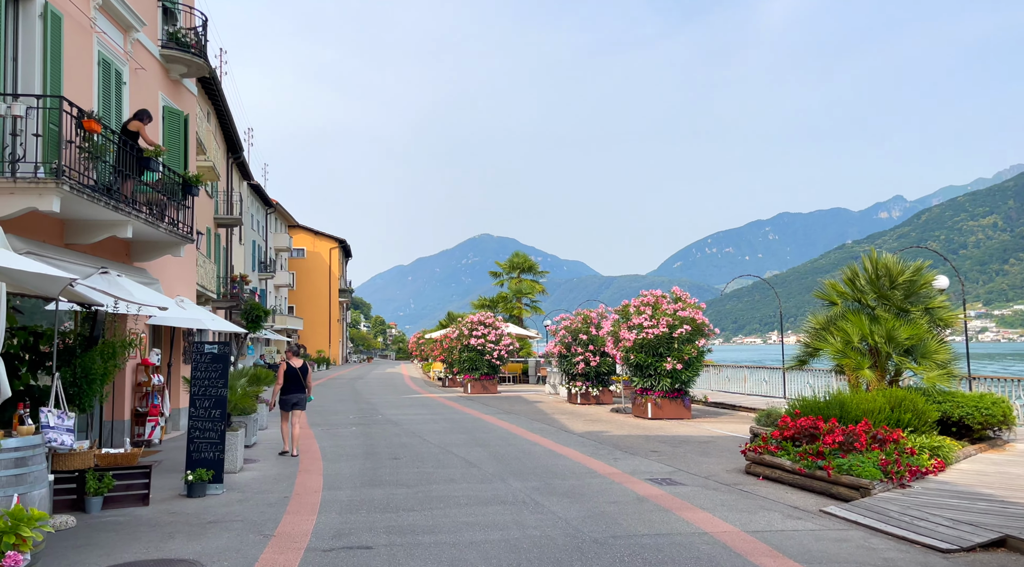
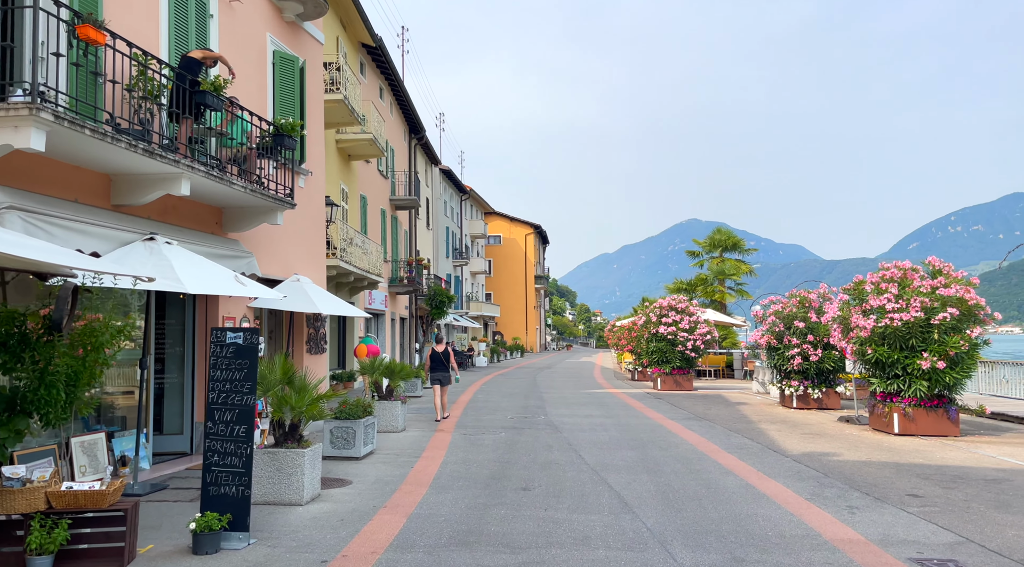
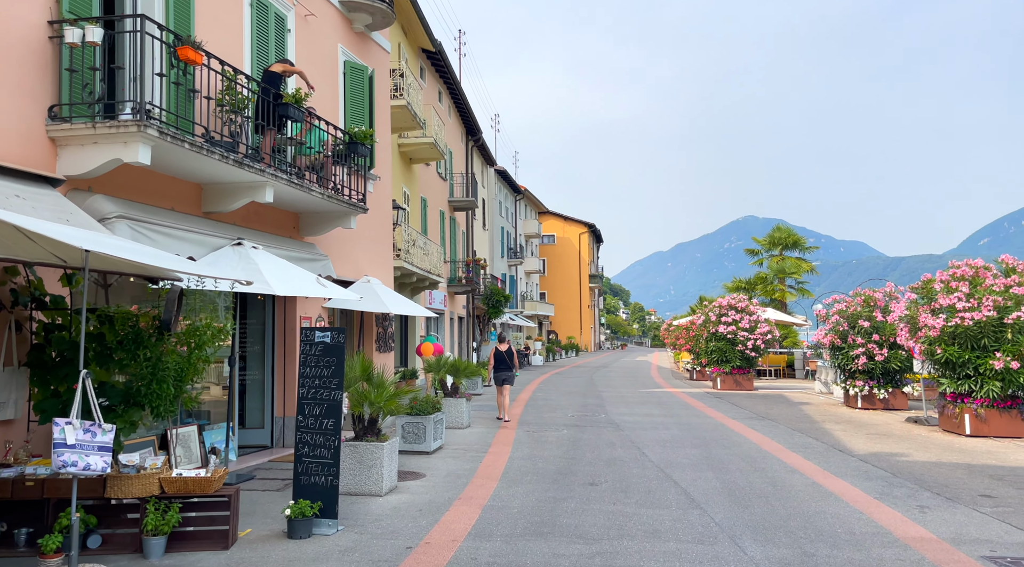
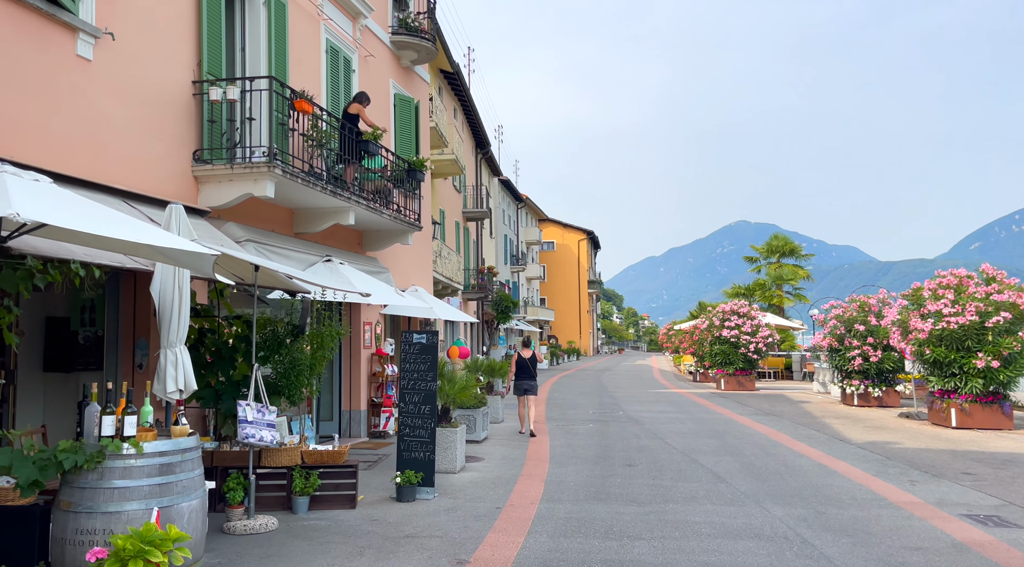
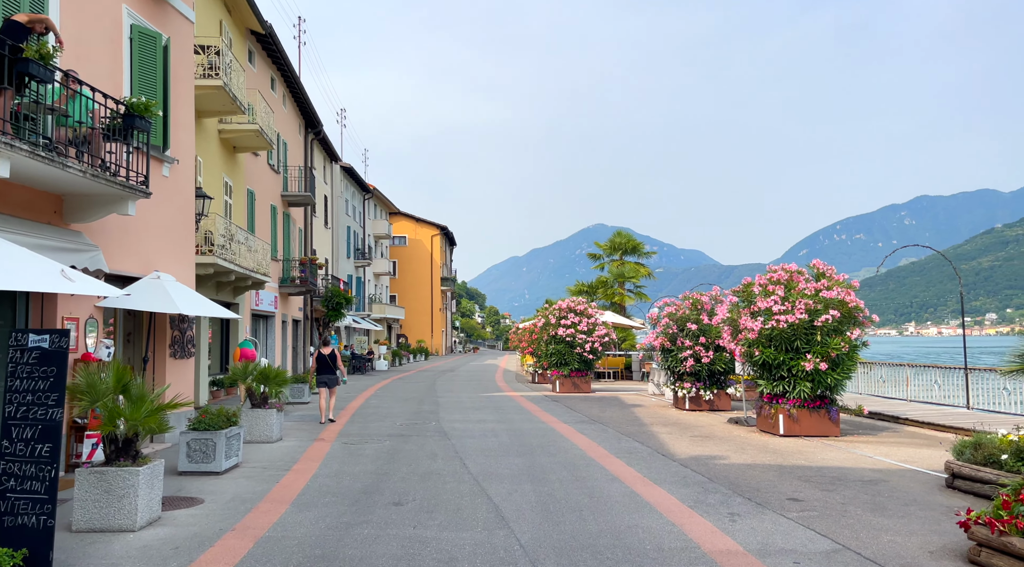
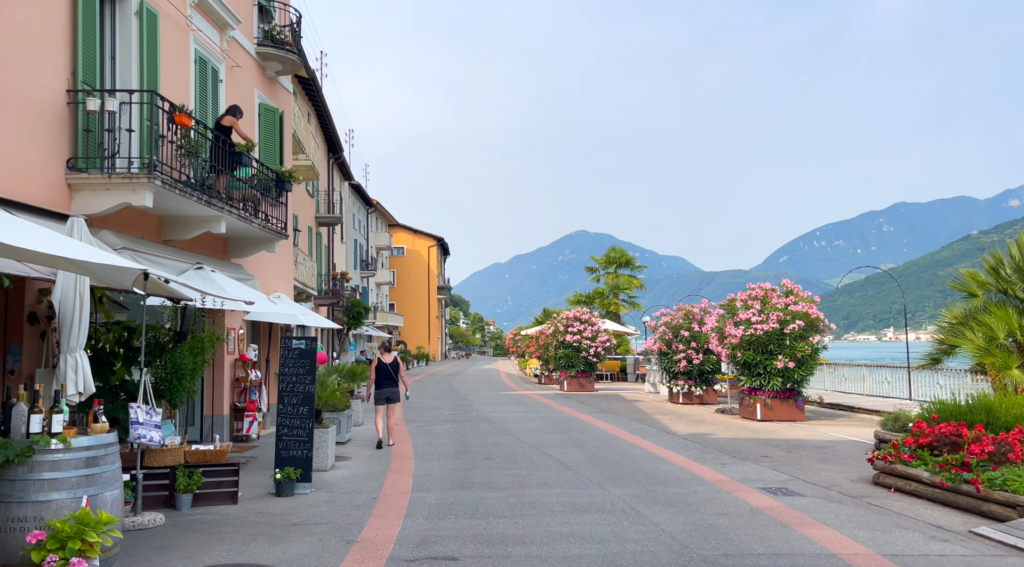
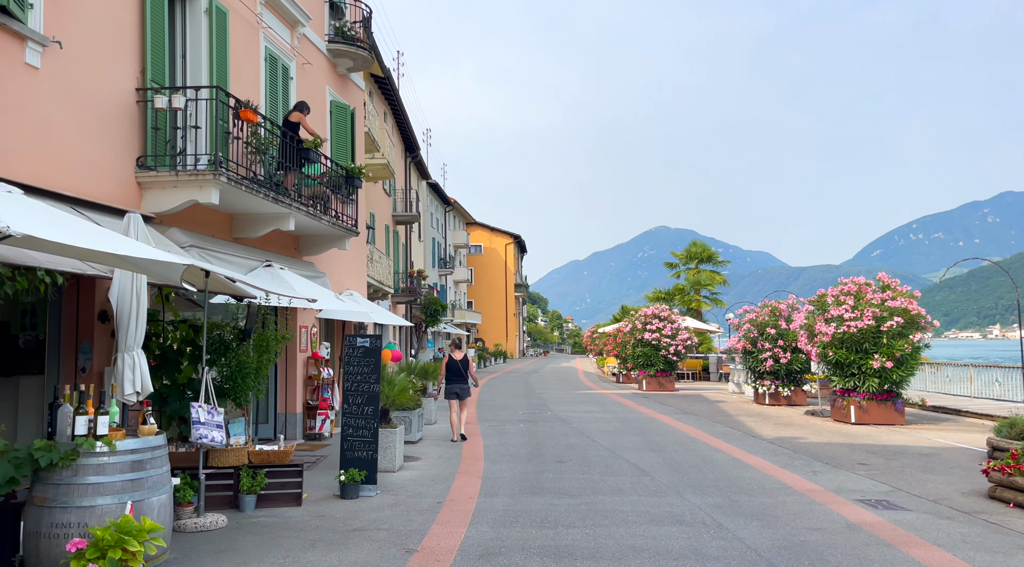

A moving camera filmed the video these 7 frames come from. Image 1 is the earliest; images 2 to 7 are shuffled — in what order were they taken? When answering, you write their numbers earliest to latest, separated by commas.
6, 7, 4, 3, 2, 5
